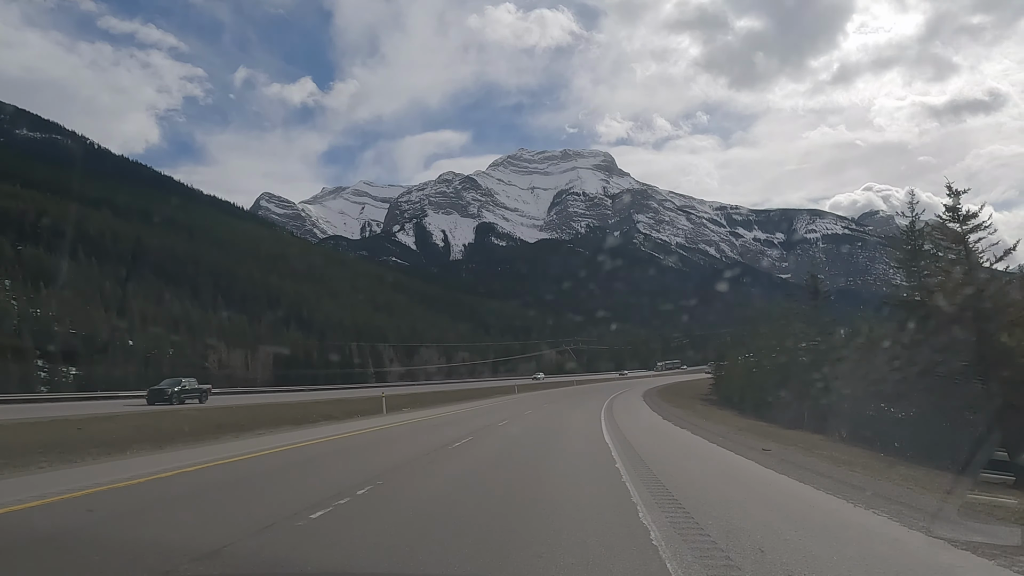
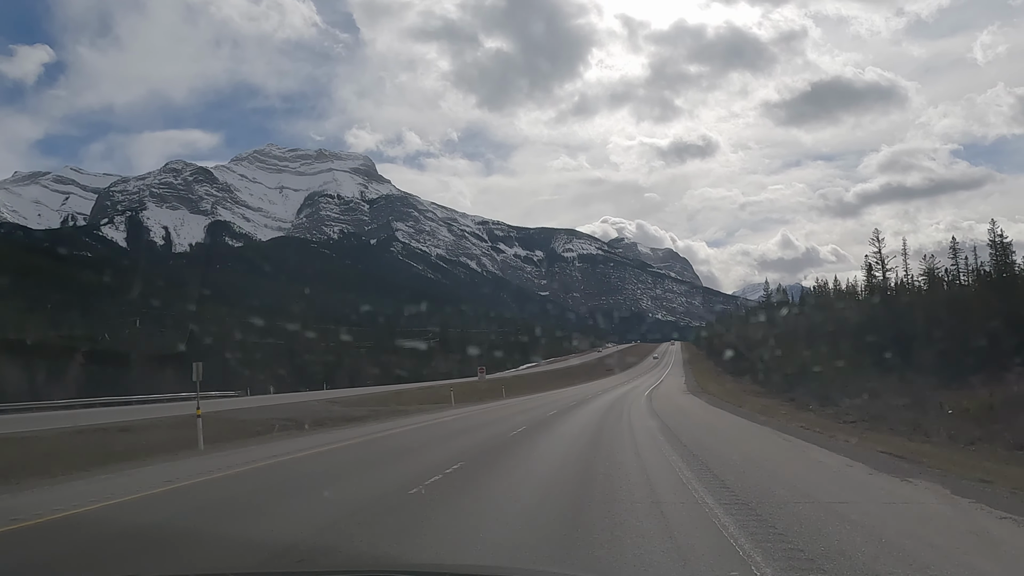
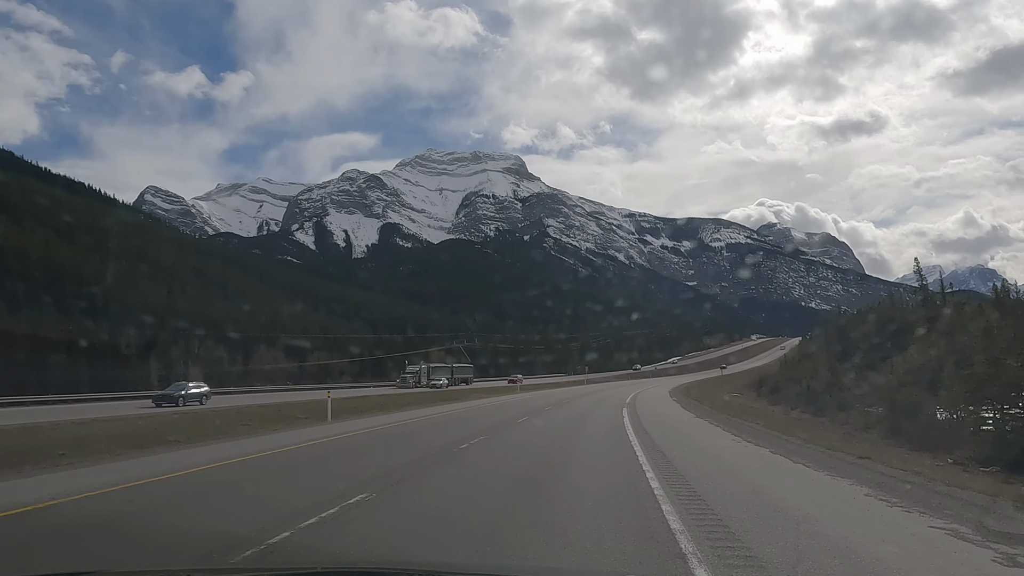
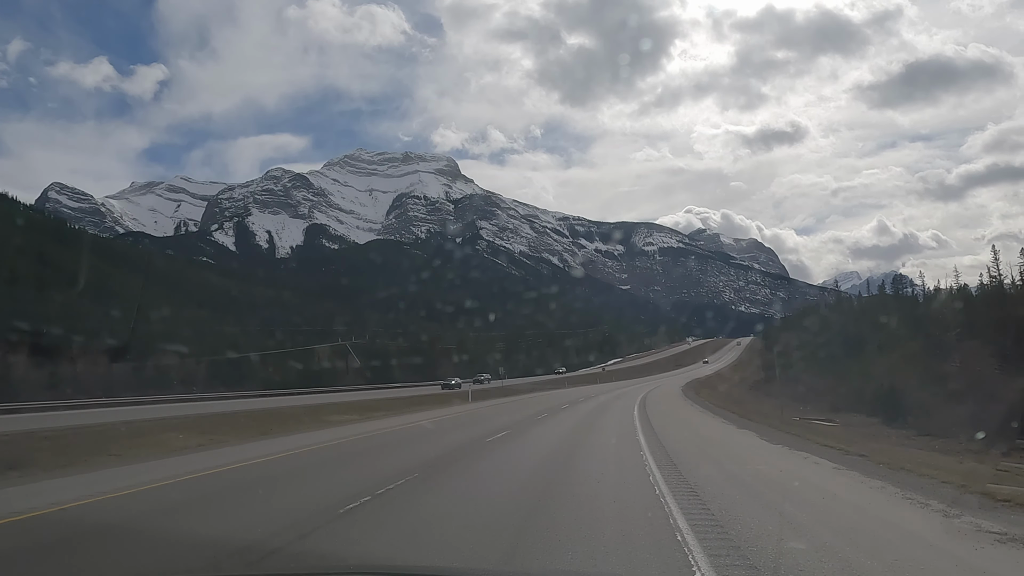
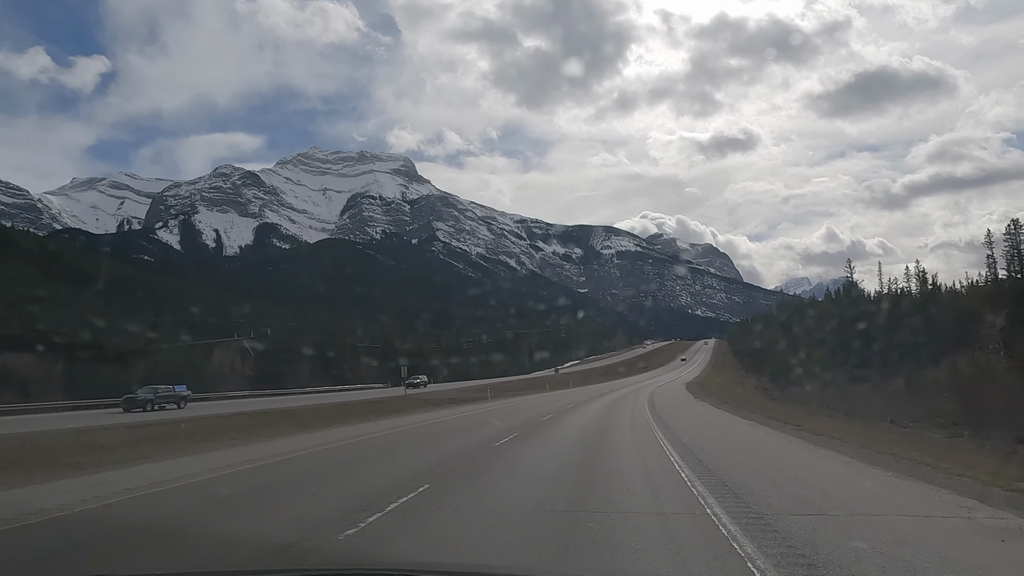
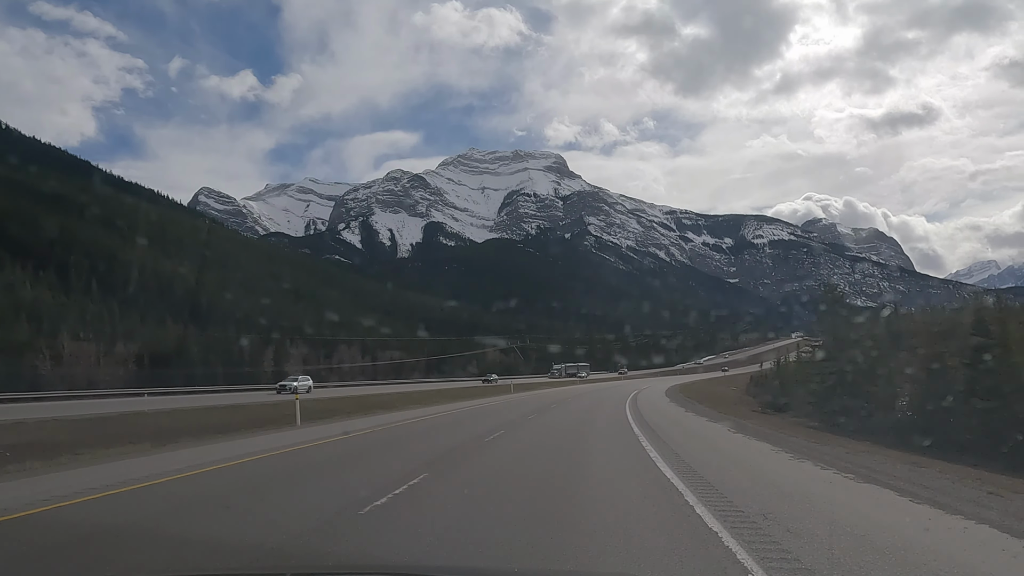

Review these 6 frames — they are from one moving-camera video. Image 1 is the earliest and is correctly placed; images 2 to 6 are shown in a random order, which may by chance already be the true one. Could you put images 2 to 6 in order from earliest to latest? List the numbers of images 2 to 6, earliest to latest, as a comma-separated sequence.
6, 3, 4, 5, 2
